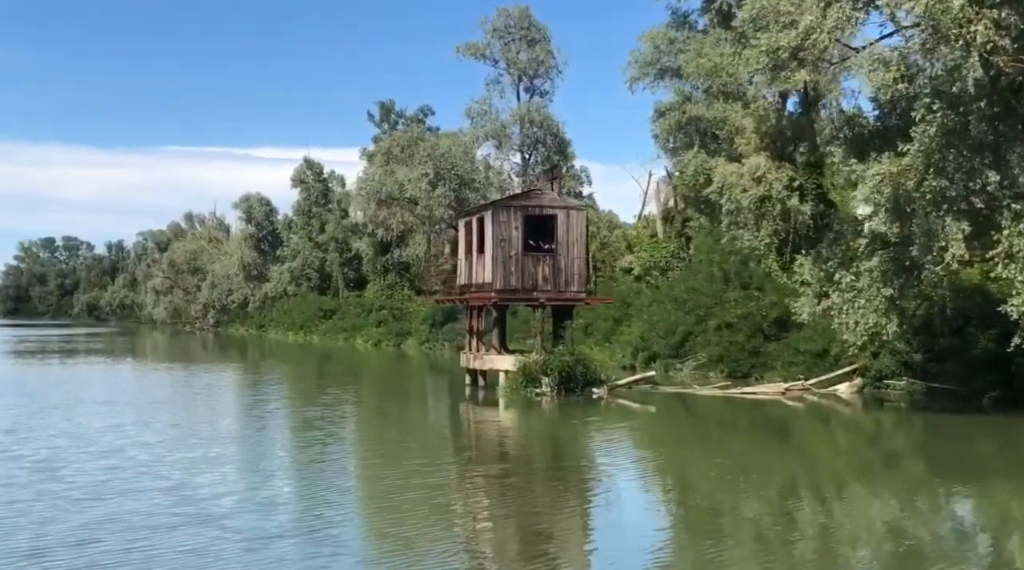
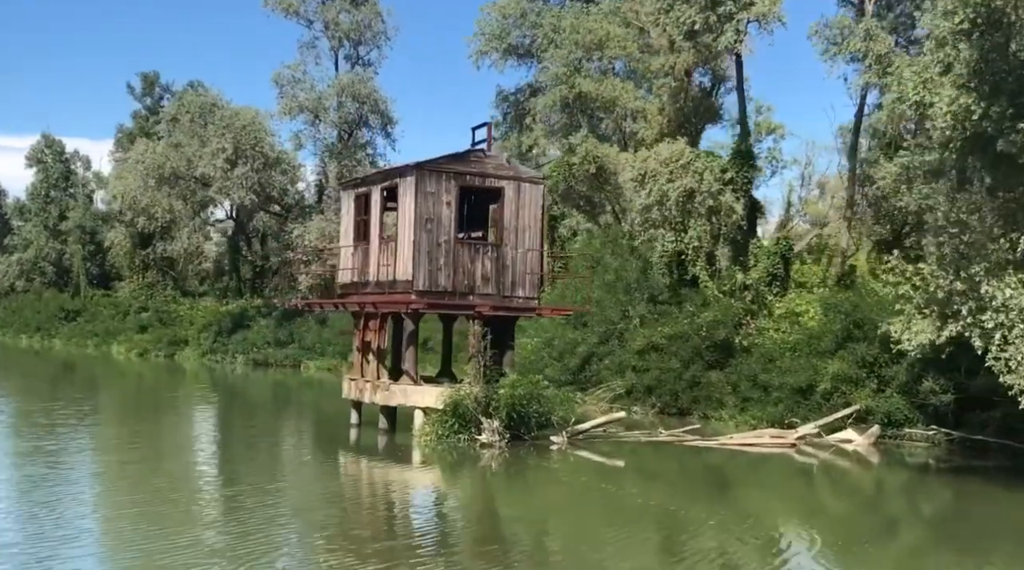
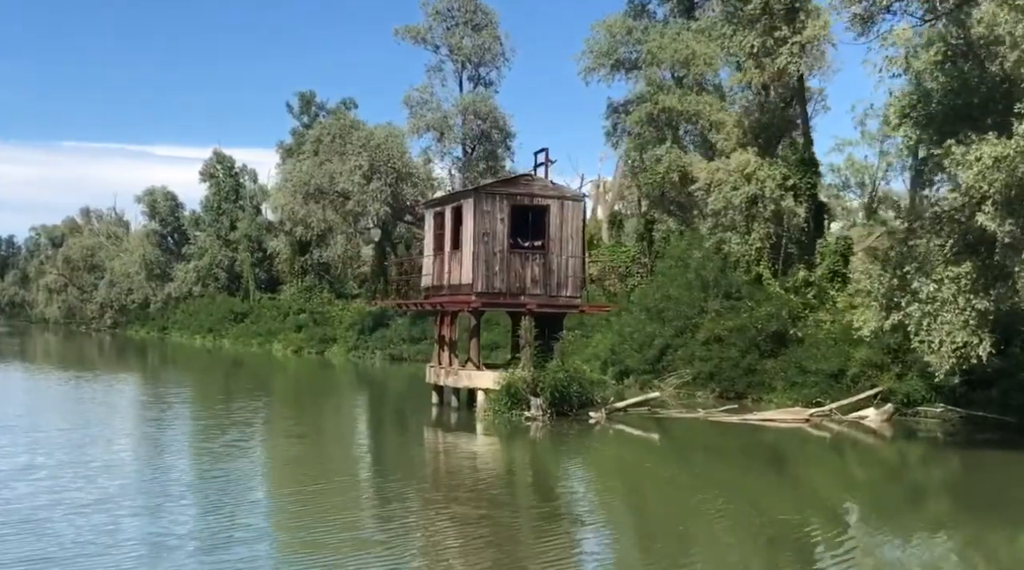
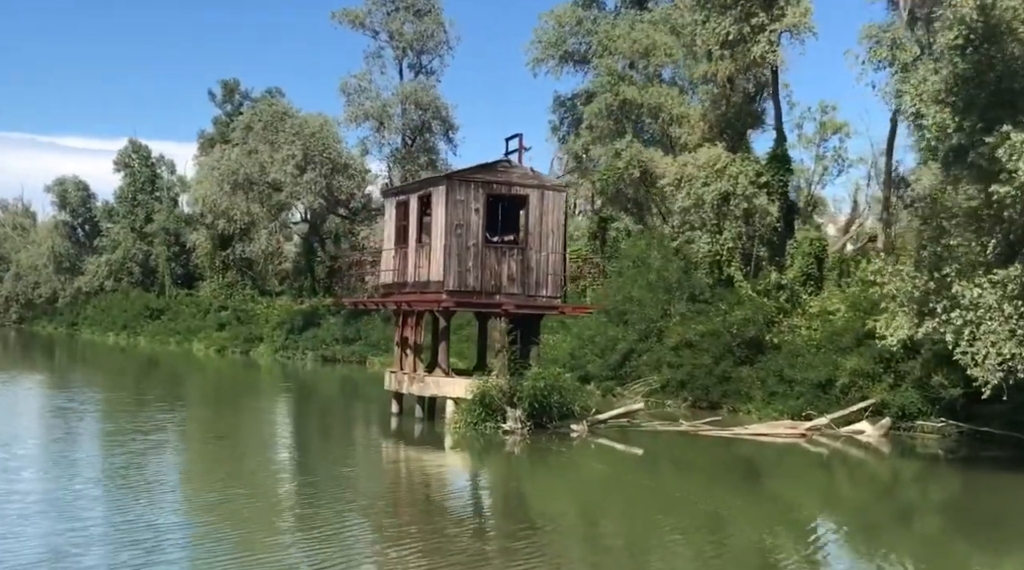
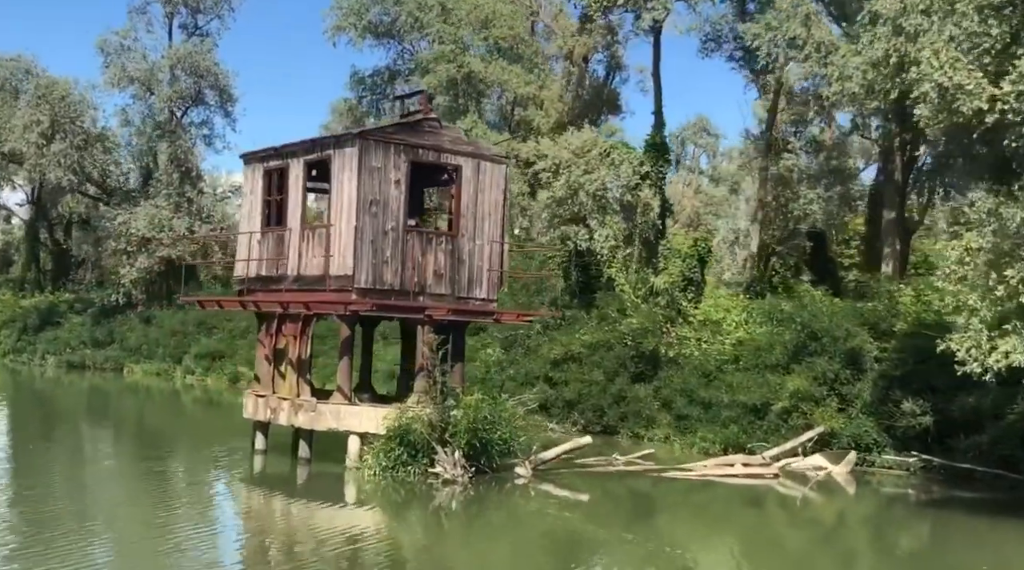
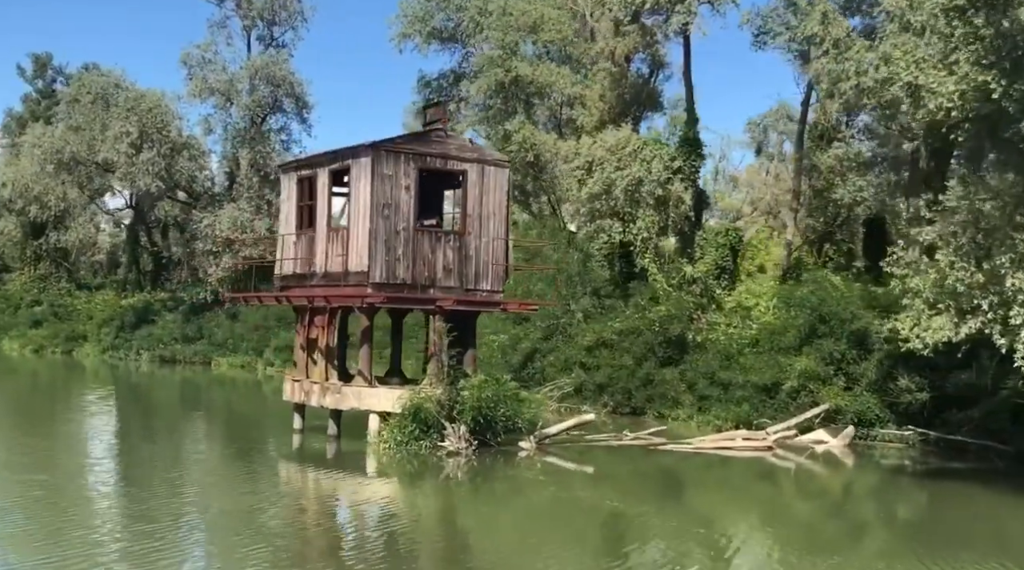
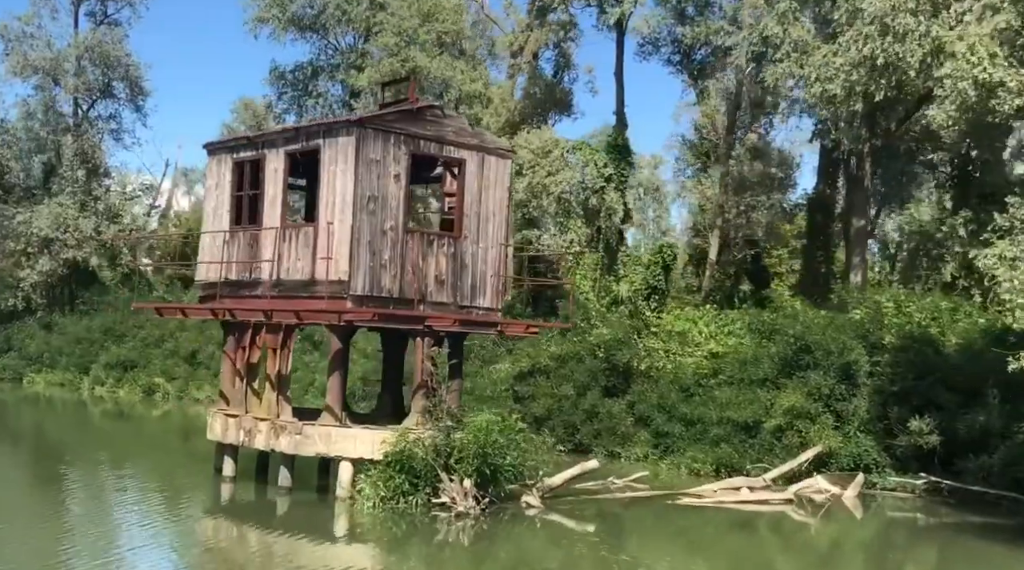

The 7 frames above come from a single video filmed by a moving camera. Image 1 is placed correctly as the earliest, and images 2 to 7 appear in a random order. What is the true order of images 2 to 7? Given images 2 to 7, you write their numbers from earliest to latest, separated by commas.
3, 4, 2, 6, 5, 7
